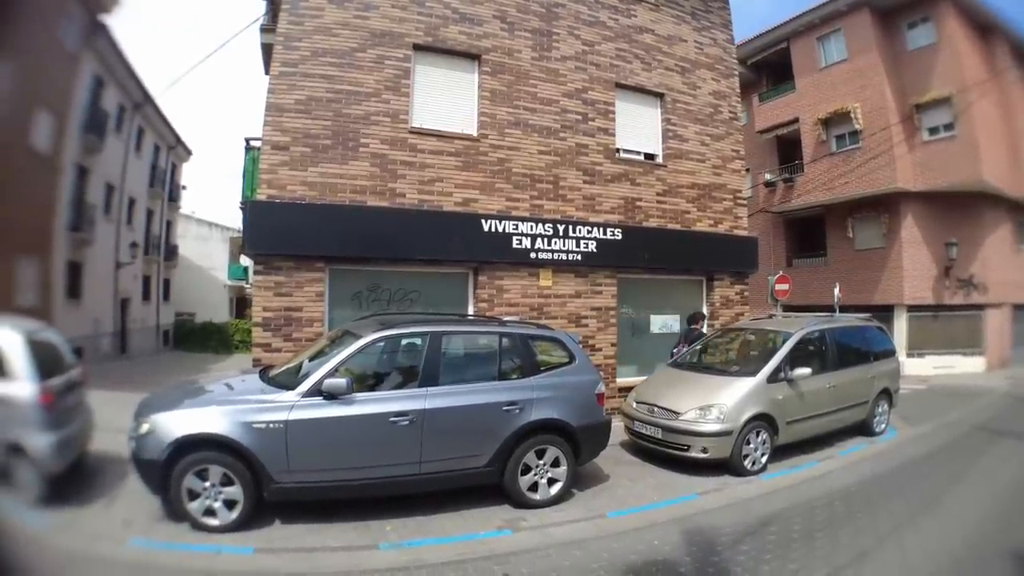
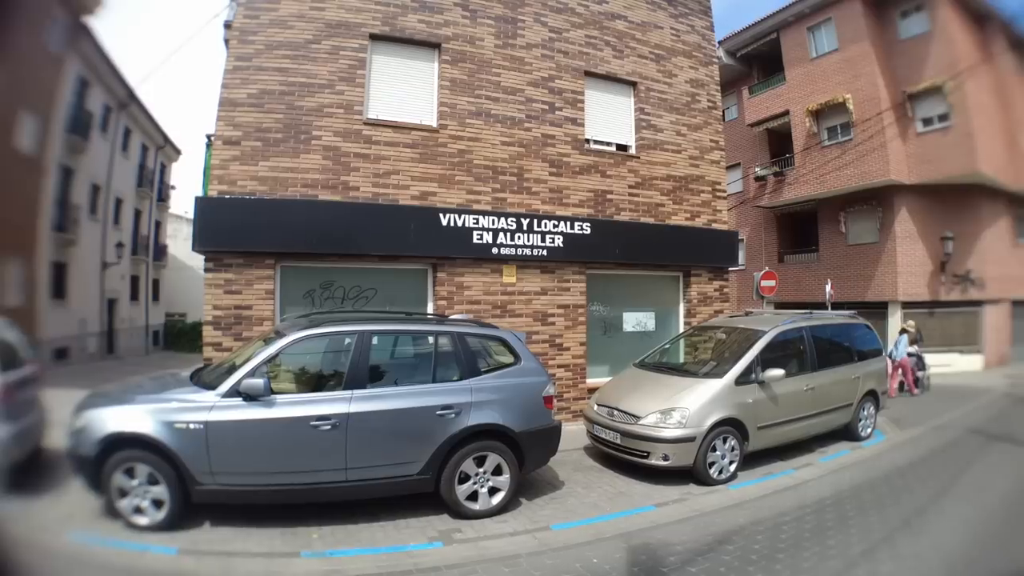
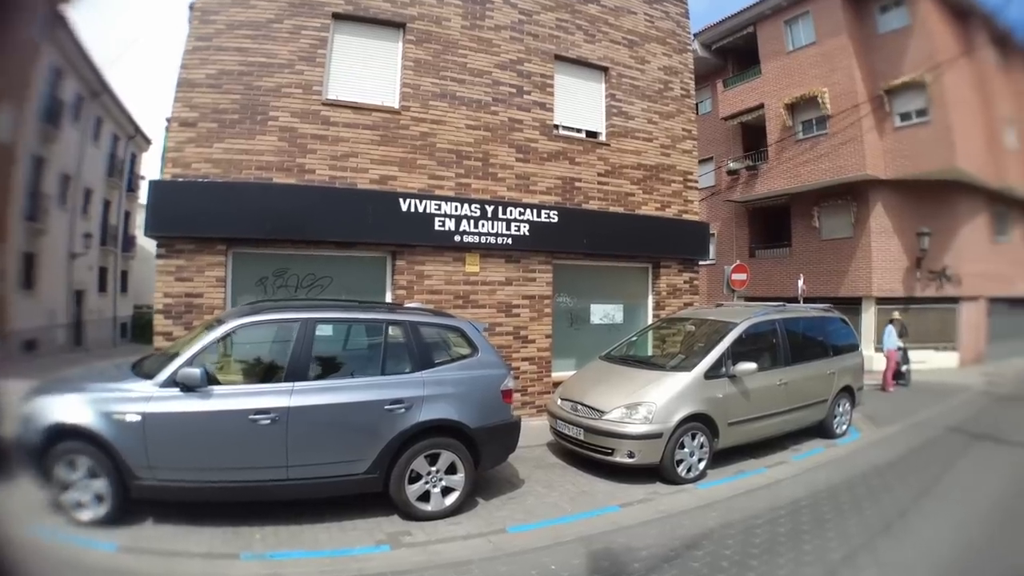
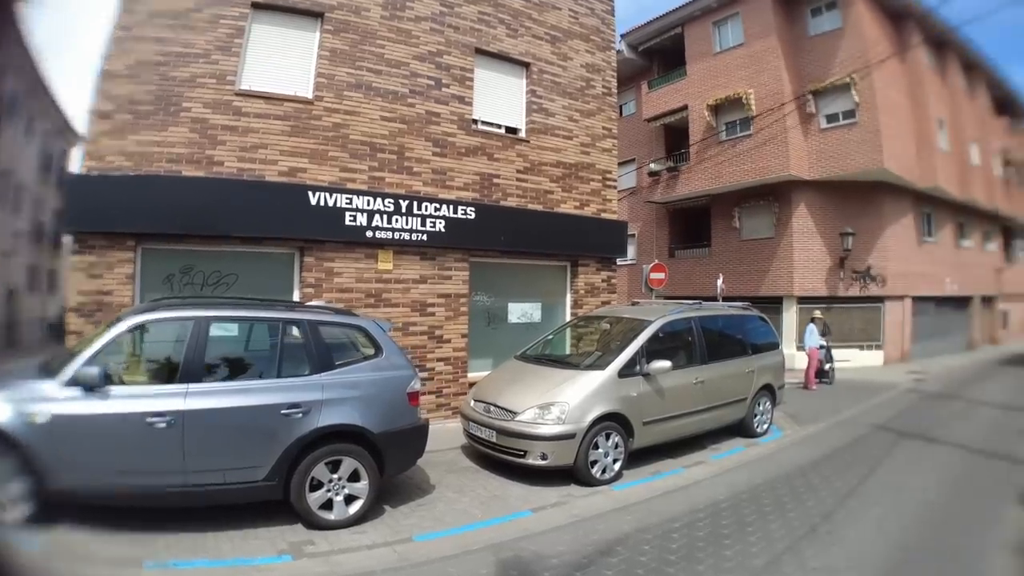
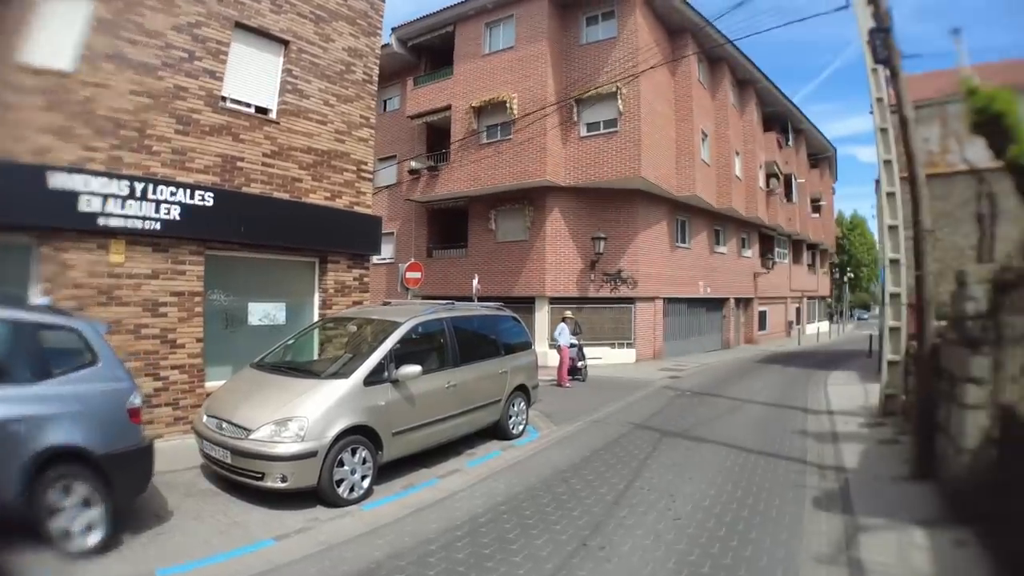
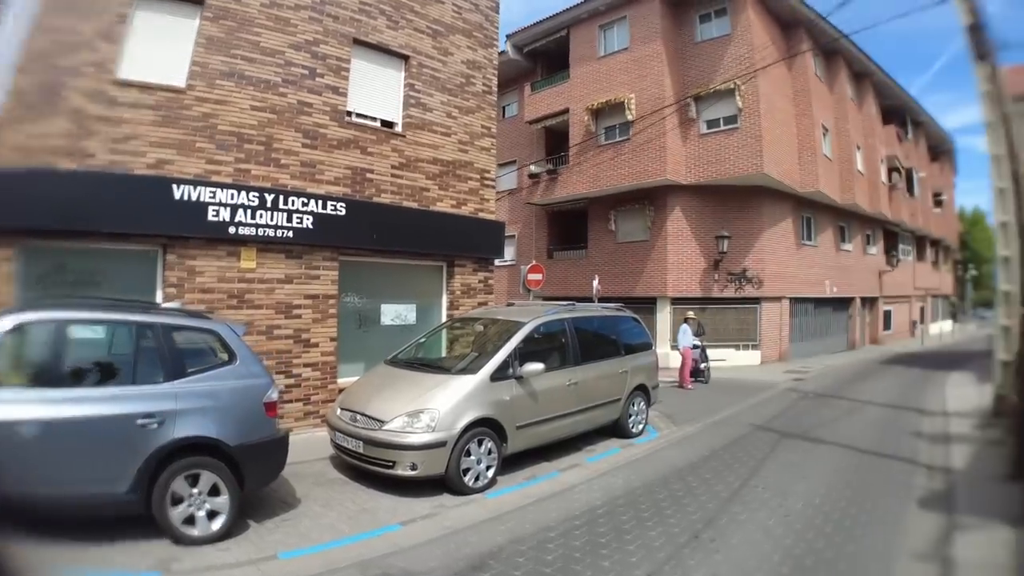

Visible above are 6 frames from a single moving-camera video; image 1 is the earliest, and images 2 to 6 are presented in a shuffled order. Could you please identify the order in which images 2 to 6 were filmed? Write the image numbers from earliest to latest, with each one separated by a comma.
2, 3, 4, 6, 5
